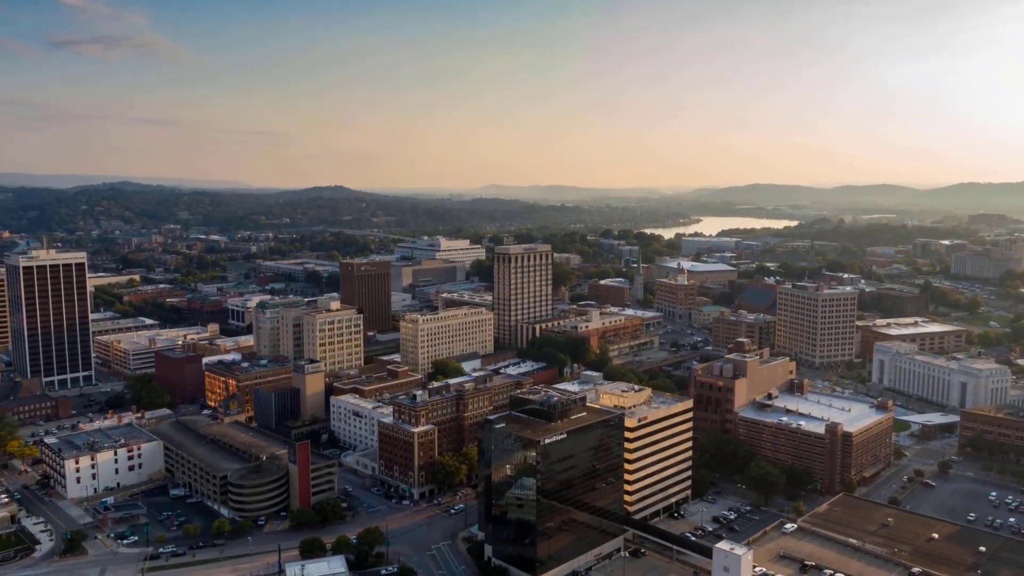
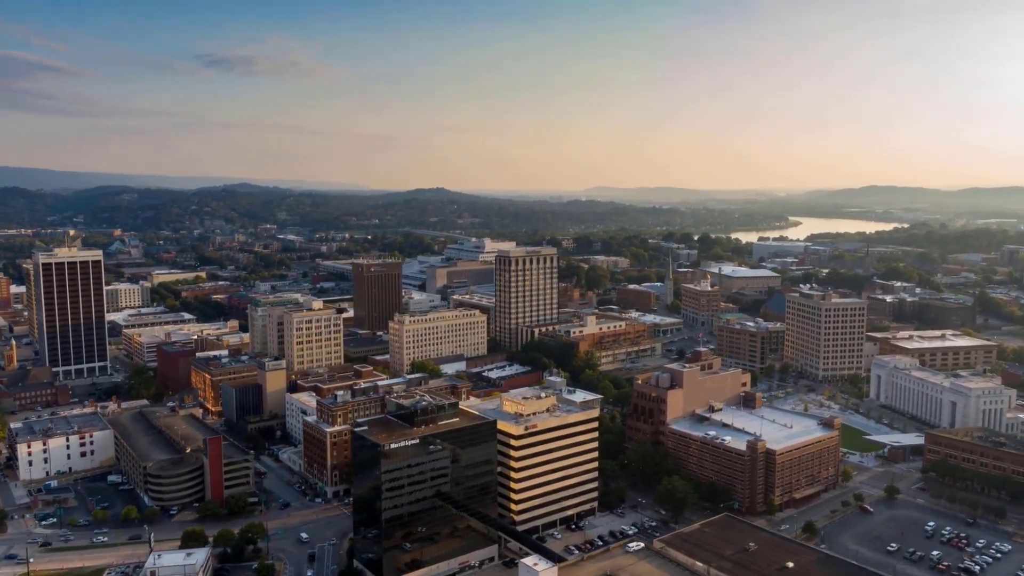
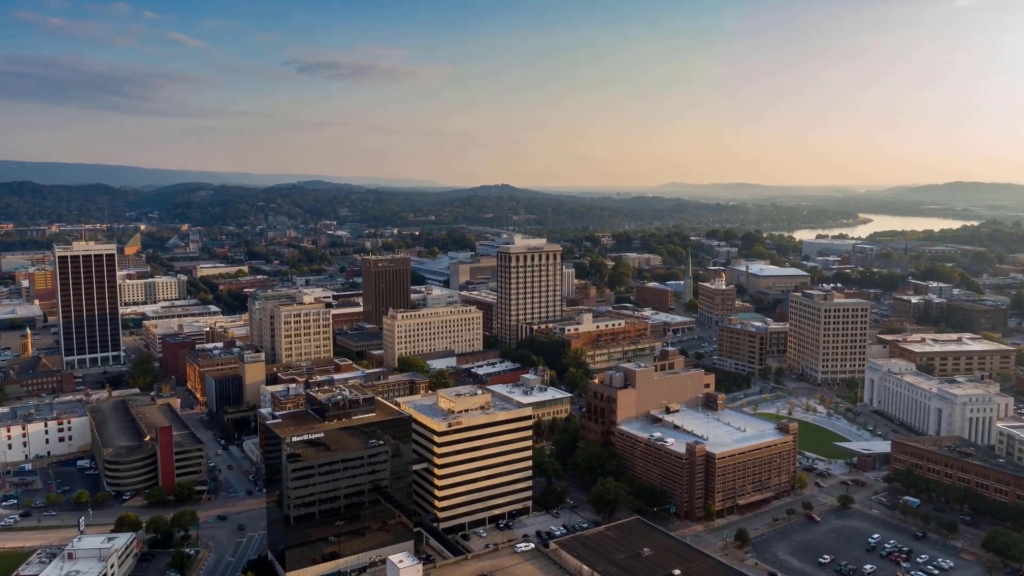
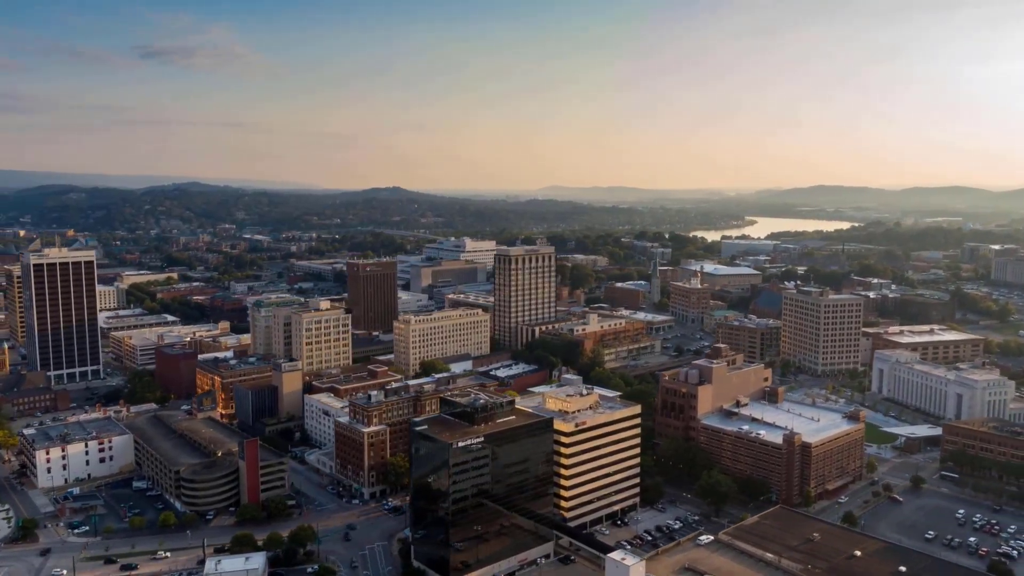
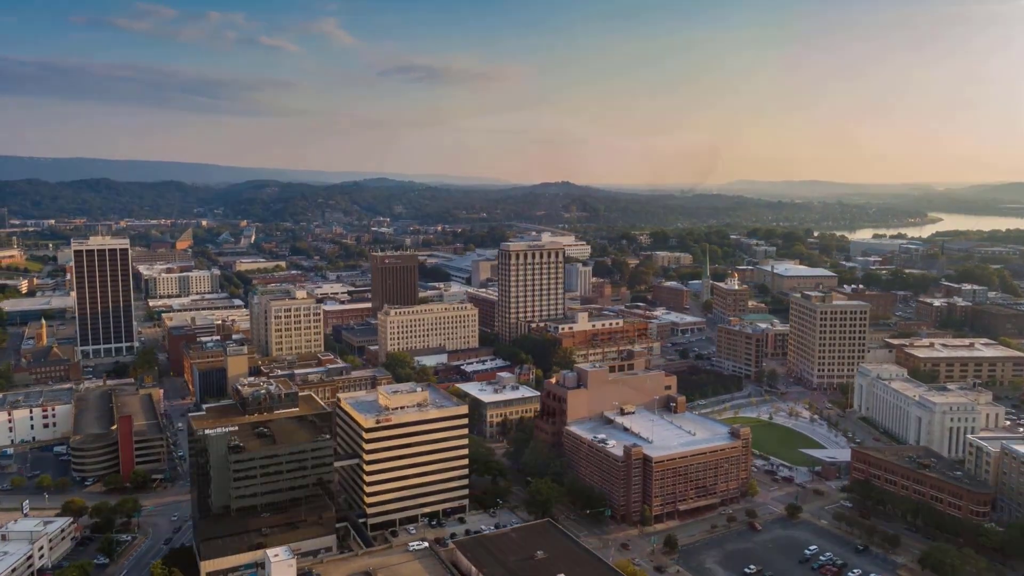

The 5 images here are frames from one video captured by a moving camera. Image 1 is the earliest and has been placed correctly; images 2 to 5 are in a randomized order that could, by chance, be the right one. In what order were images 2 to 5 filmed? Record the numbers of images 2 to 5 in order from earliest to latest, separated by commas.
4, 2, 3, 5
